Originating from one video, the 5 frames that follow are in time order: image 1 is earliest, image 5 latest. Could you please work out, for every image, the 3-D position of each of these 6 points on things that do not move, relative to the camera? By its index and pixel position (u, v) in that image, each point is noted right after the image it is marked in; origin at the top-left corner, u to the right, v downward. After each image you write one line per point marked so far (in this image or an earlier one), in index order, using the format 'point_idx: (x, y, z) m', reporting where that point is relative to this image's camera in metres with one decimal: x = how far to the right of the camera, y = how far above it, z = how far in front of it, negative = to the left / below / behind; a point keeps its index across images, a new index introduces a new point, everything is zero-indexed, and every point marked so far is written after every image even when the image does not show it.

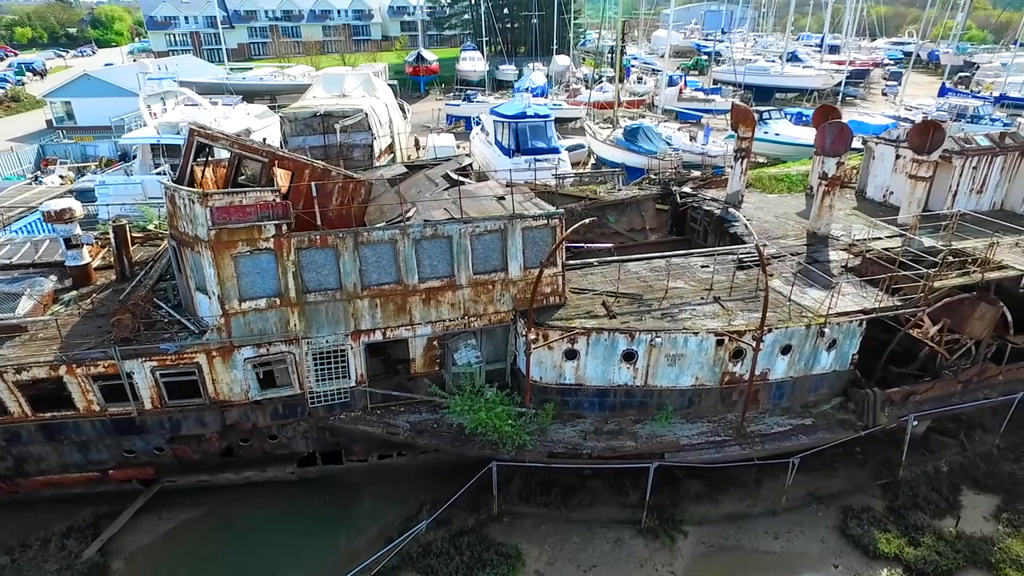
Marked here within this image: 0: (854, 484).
0: (+7.4, -4.3, +13.3) m
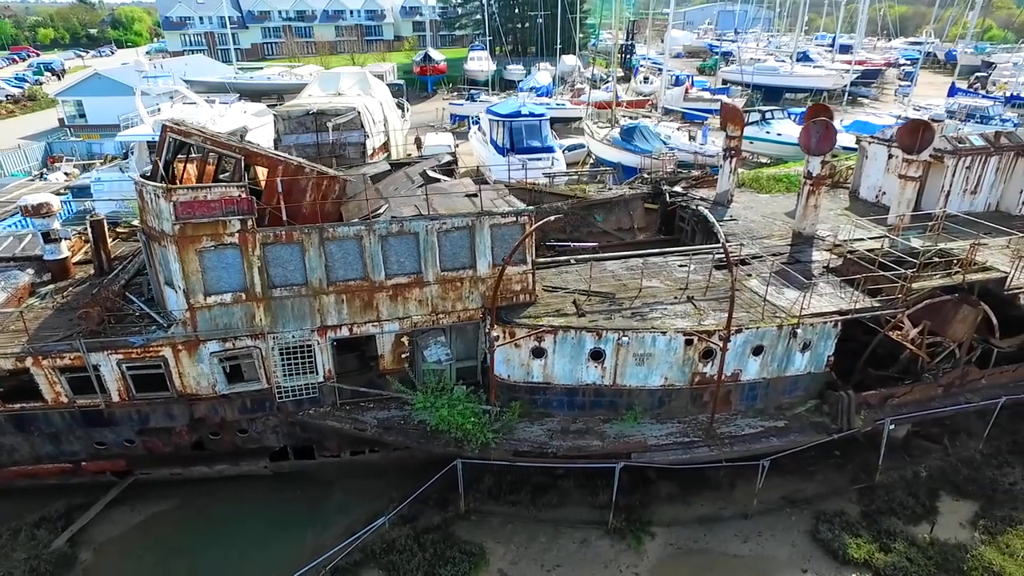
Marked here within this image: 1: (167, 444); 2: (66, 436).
0: (+6.8, -4.3, +13.1) m
1: (-6.9, -3.1, +12.3) m
2: (-8.6, -2.8, +11.8) m
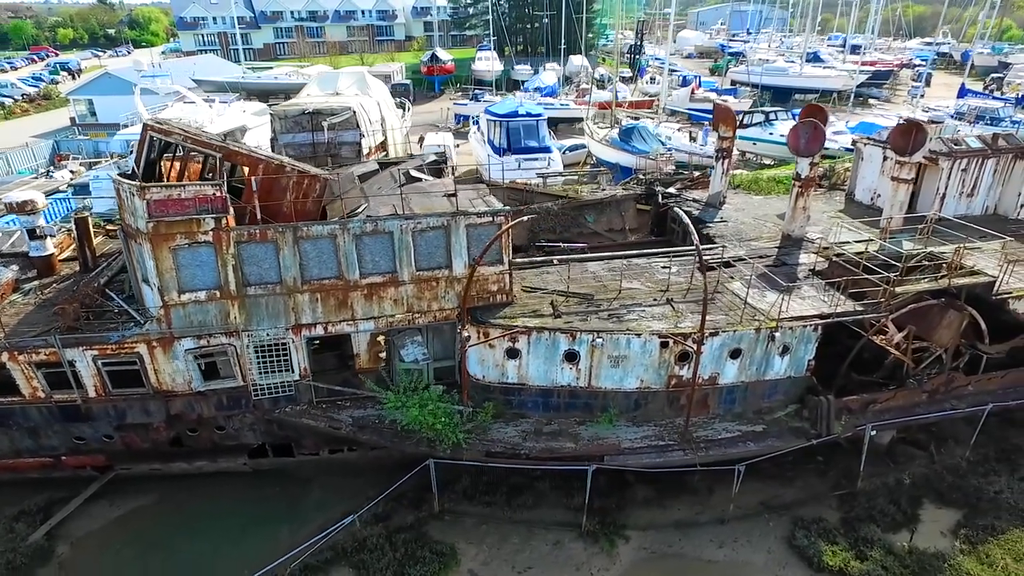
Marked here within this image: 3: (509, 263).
0: (+6.3, -4.3, +12.9) m
1: (-7.4, -3.1, +12.4) m
2: (-9.1, -2.8, +12.0) m
3: (0.0, +0.5, +12.3) m
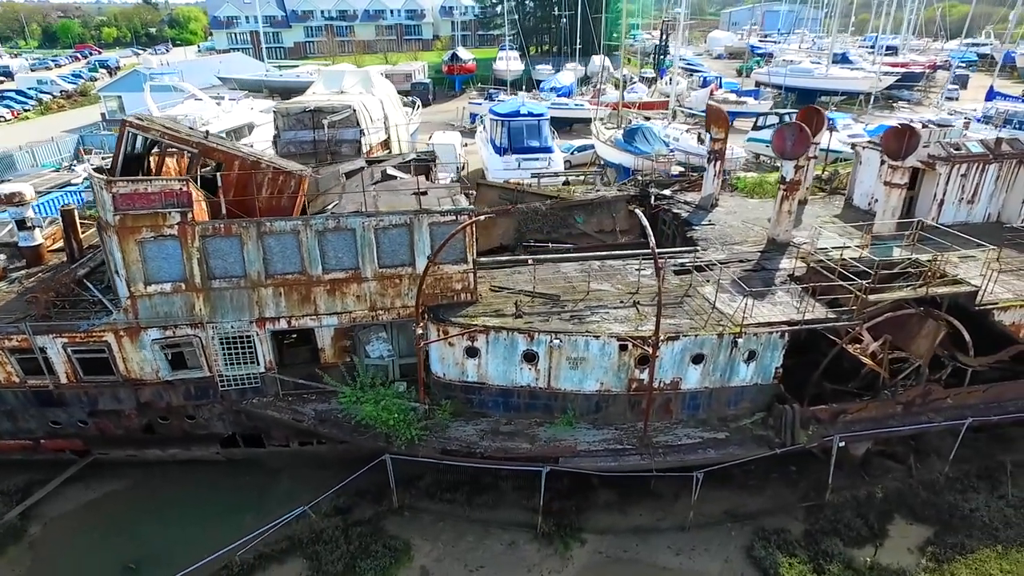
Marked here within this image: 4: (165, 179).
0: (+5.4, -4.5, +12.6) m
1: (-8.2, -2.9, +12.8) m
2: (-9.9, -2.5, +12.4) m
3: (-0.8, +0.5, +12.3) m
4: (-6.2, +1.9, +10.9) m
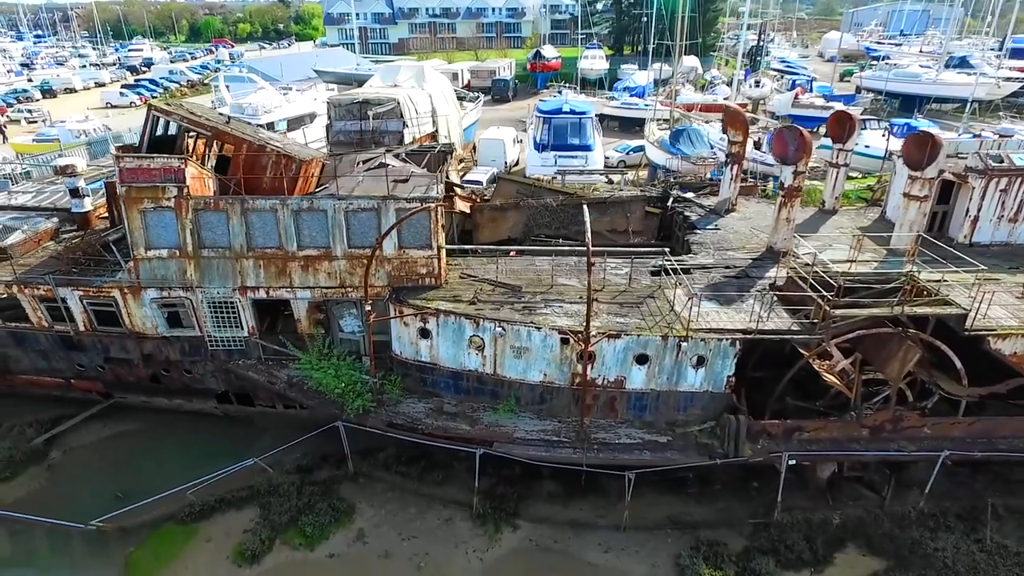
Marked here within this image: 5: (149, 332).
0: (+4.2, -4.6, +12.3) m
1: (-9.1, -2.0, +14.6) m
2: (-10.8, -1.6, +14.5) m
3: (-1.6, +0.8, +12.9) m
4: (-7.0, +2.6, +12.3) m
5: (-8.2, -1.0, +13.9) m
